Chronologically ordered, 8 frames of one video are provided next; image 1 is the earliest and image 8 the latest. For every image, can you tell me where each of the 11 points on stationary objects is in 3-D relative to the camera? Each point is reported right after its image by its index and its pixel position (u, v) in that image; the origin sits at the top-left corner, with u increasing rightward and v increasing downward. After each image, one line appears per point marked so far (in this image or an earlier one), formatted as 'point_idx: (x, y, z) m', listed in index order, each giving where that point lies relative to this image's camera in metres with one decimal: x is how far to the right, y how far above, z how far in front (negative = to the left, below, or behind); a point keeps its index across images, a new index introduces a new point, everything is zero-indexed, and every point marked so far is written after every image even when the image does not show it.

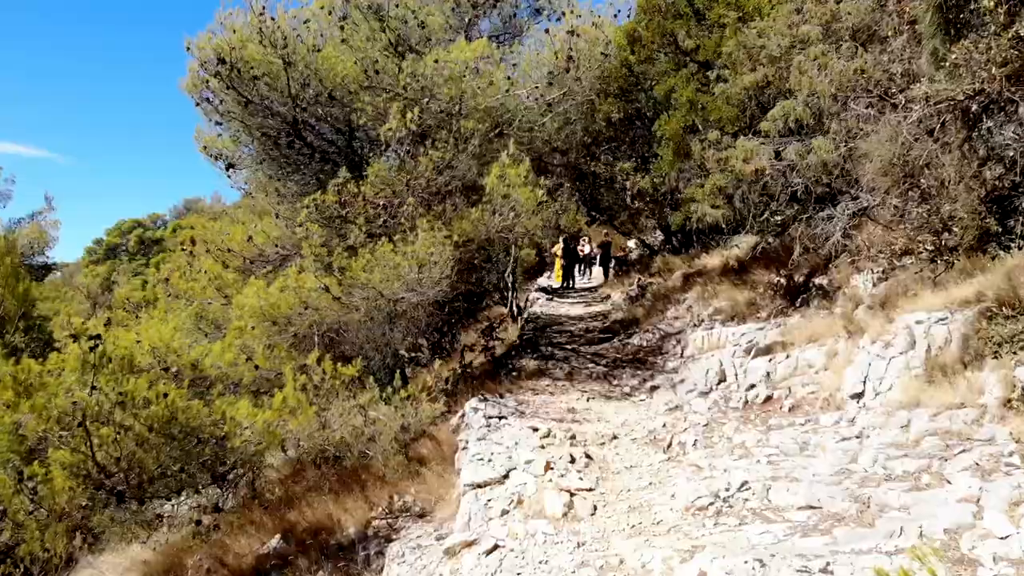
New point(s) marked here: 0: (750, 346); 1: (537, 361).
0: (+3.8, -0.9, +11.0) m
1: (+0.5, -1.5, +13.7) m
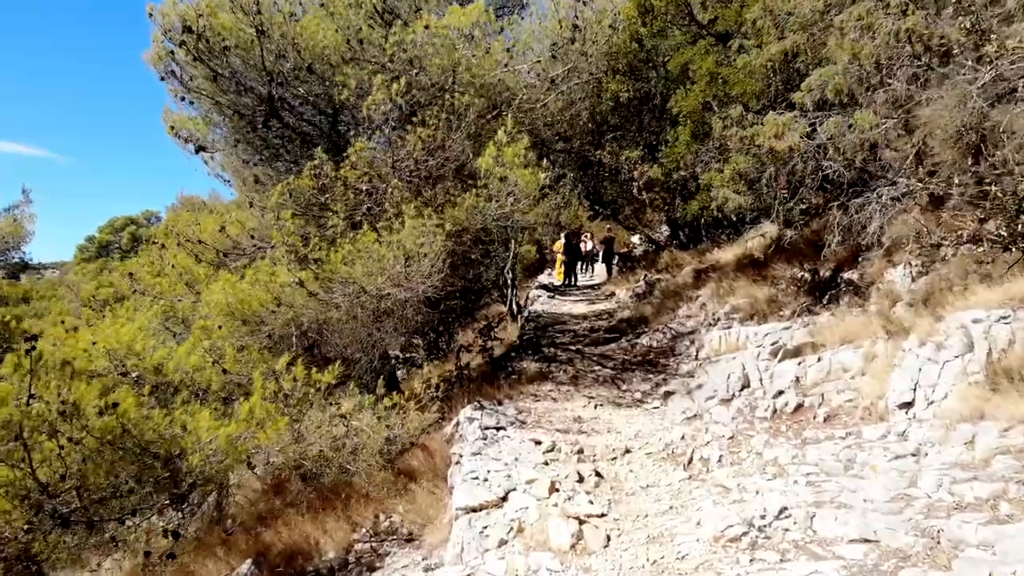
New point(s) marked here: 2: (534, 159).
0: (+3.8, -0.9, +9.9) m
1: (+0.5, -1.4, +12.6) m
2: (+0.3, +1.9, +10.2) m
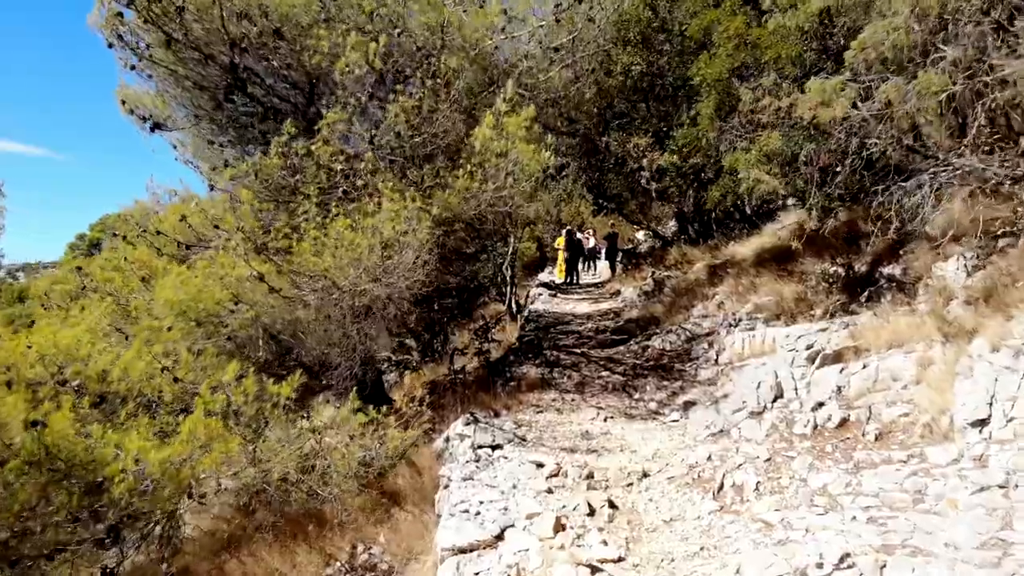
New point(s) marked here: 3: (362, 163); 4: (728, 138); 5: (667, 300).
0: (+3.8, -0.8, +8.6) m
1: (+0.4, -1.3, +11.4) m
2: (+0.3, +2.0, +8.9) m
3: (-1.8, +1.5, +8.1) m
4: (+3.3, +2.3, +10.3) m
5: (+3.0, -0.2, +13.4) m
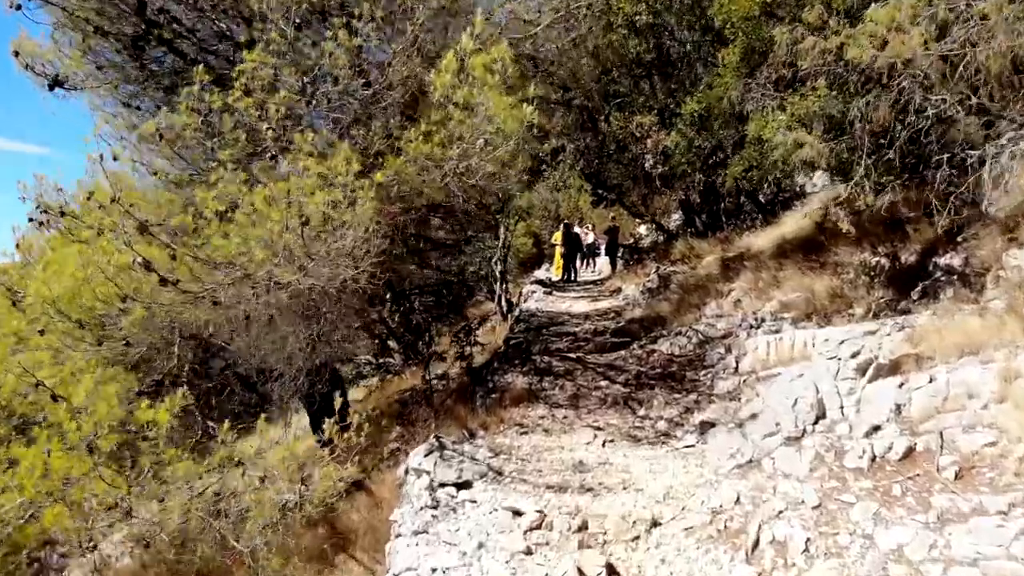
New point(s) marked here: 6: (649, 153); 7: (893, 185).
0: (+3.5, -0.7, +7.0) m
1: (+0.2, -1.3, +9.7) m
2: (0.0, +2.1, +7.2) m
3: (-2.0, +1.5, +6.4) m
4: (+3.0, +2.4, +8.6) m
5: (+2.8, -0.2, +11.7) m
6: (+2.9, +2.9, +14.9) m
7: (+4.3, +1.2, +7.8) m
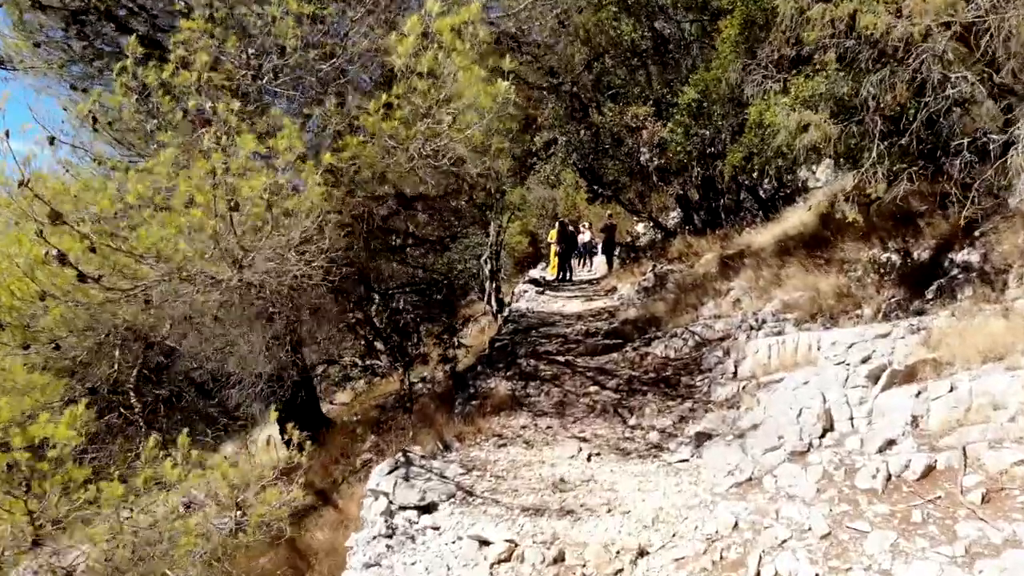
0: (+3.3, -0.7, +6.3) m
1: (0.0, -1.2, +9.0) m
2: (-0.2, +2.1, +6.6) m
3: (-2.2, +1.5, +5.8) m
4: (+2.8, +2.4, +7.9) m
5: (+2.5, -0.2, +11.0) m
6: (+2.7, +2.9, +14.2) m
7: (+4.1, +1.2, +7.1) m
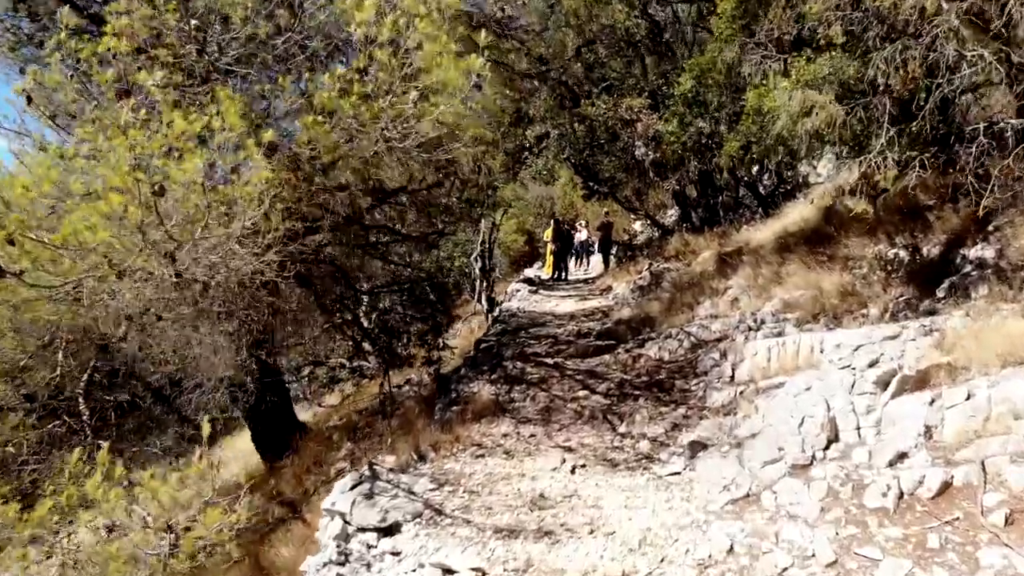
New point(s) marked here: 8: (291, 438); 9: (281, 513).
0: (+3.1, -0.7, +5.8) m
1: (-0.2, -1.2, +8.5) m
2: (-0.4, +2.1, +6.1) m
3: (-2.4, +1.6, +5.3) m
4: (+2.6, +2.4, +7.4) m
5: (+2.3, -0.1, +10.5) m
6: (+2.5, +3.0, +13.7) m
7: (+3.9, +1.2, +6.6) m
8: (-2.8, -1.8, +8.5) m
9: (-2.5, -2.4, +7.5) m
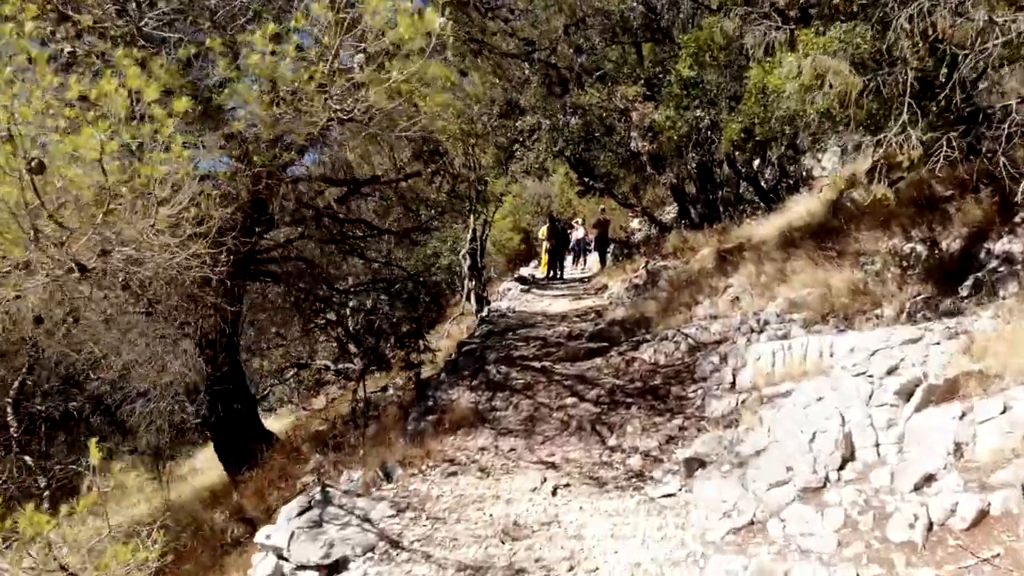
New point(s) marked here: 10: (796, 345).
0: (+2.9, -0.7, +5.1) m
1: (-0.4, -1.2, +7.9) m
2: (-0.6, +2.1, +5.4) m
3: (-2.6, +1.6, +4.6) m
4: (+2.4, +2.4, +6.7) m
5: (+2.1, -0.1, +9.9) m
6: (+2.3, +3.0, +13.0) m
7: (+3.7, +1.3, +5.9) m
8: (-3.0, -1.8, +7.8) m
9: (-2.7, -2.4, +6.8) m
10: (+2.7, -0.5, +6.5) m
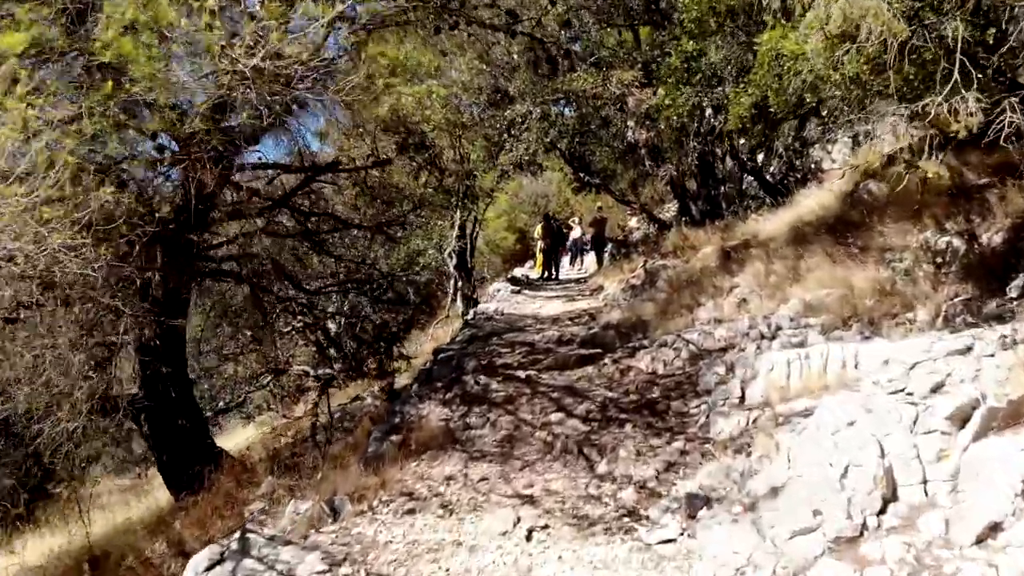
0: (+2.7, -0.7, +4.2) m
1: (-0.6, -1.2, +6.9) m
2: (-0.8, +2.1, +4.5) m
3: (-2.9, +1.6, +3.7) m
4: (+2.2, +2.4, +5.8) m
5: (+1.9, -0.1, +8.9) m
6: (+2.1, +3.0, +12.1) m
7: (+3.5, +1.3, +5.0) m
8: (-3.2, -1.8, +6.9) m
9: (-2.9, -2.4, +5.9) m
10: (+2.5, -0.5, +5.5) m
